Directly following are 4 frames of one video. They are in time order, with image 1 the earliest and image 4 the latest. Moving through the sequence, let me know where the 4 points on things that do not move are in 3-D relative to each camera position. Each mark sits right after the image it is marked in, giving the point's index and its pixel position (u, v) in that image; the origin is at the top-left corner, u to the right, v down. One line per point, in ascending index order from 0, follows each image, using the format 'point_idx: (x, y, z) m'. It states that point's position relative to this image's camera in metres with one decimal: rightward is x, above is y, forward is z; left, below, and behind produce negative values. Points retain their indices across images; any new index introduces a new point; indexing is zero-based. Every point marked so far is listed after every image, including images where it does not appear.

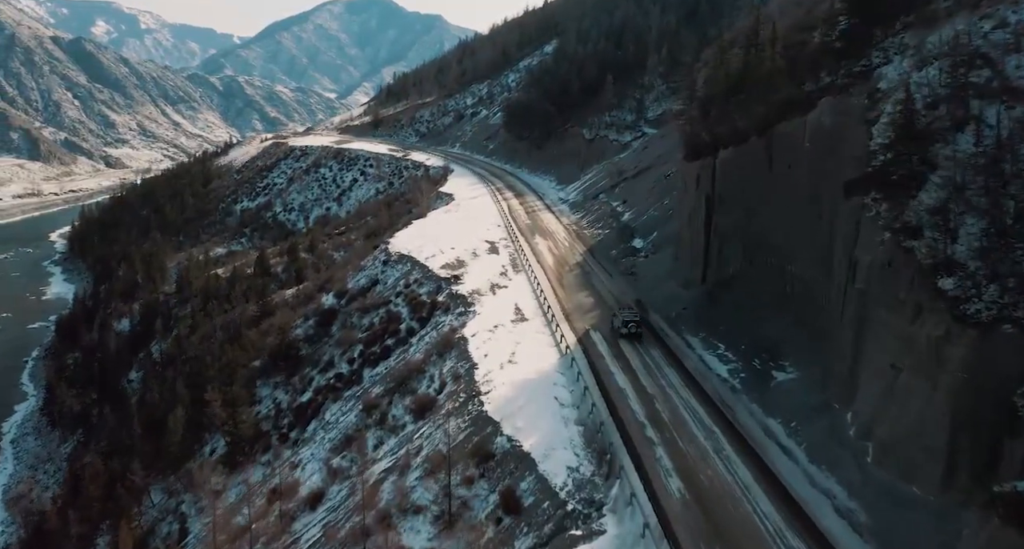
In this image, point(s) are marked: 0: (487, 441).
0: (-0.7, -4.5, +17.3) m
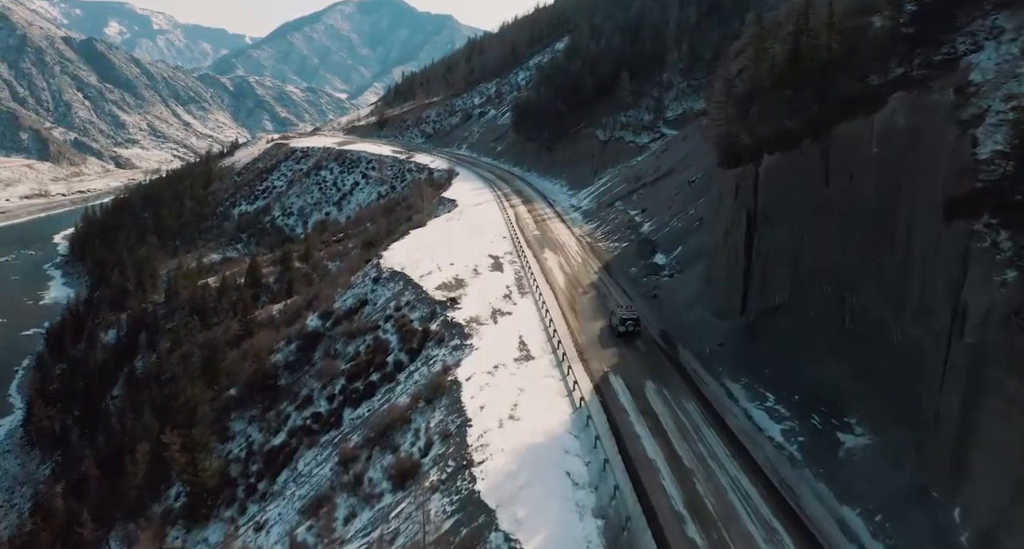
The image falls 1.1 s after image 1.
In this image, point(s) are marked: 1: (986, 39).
0: (-0.7, -5.5, +13.3) m
1: (+13.1, +6.5, +17.4) m
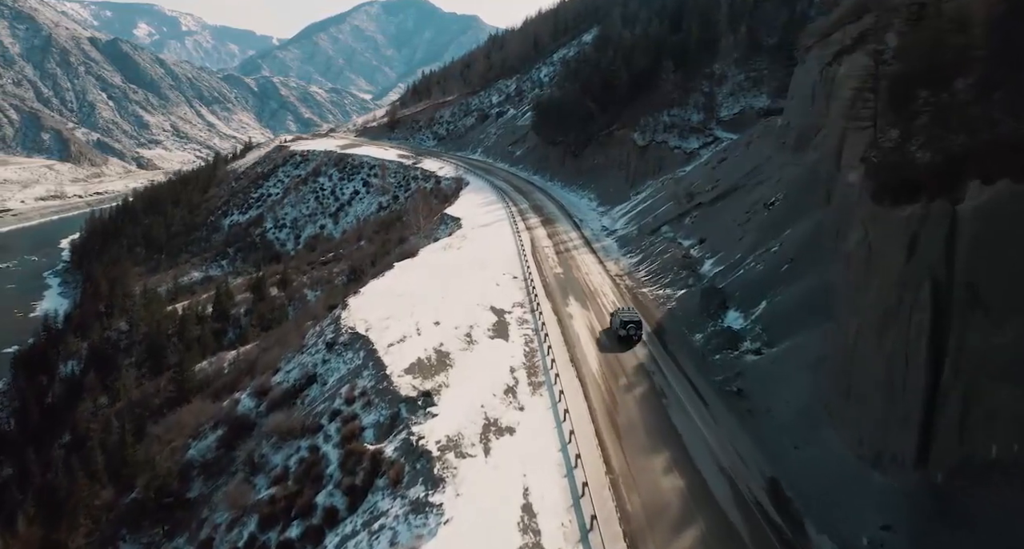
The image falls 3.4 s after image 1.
0: (-1.1, -7.8, +3.9) m
1: (+13.0, +4.1, +7.5) m
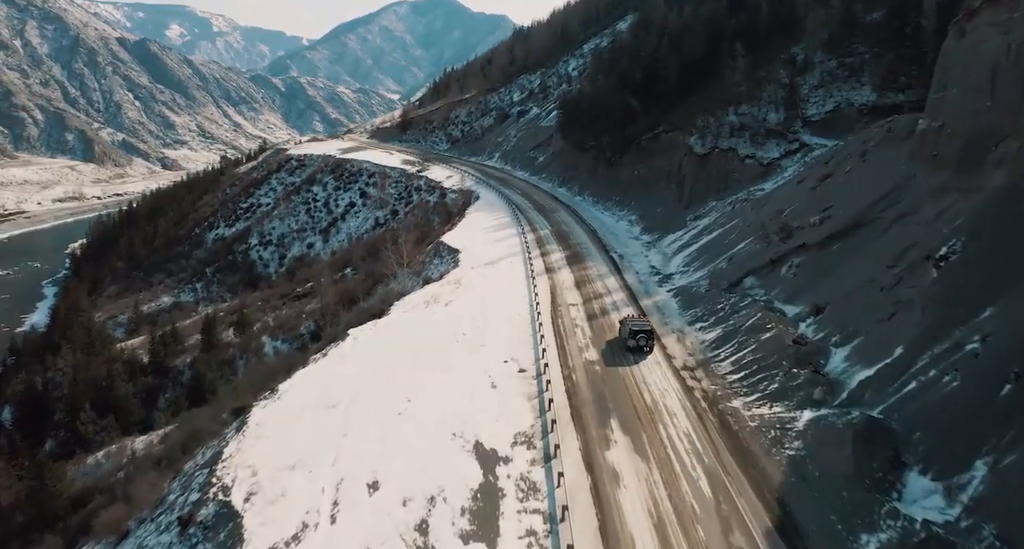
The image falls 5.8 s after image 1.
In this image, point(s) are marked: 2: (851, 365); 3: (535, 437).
0: (-2.0, -10.3, -6.1) m
1: (+12.3, +1.4, -3.2) m
2: (+8.5, -2.2, +15.8) m
3: (+0.5, -3.6, +14.2) m
